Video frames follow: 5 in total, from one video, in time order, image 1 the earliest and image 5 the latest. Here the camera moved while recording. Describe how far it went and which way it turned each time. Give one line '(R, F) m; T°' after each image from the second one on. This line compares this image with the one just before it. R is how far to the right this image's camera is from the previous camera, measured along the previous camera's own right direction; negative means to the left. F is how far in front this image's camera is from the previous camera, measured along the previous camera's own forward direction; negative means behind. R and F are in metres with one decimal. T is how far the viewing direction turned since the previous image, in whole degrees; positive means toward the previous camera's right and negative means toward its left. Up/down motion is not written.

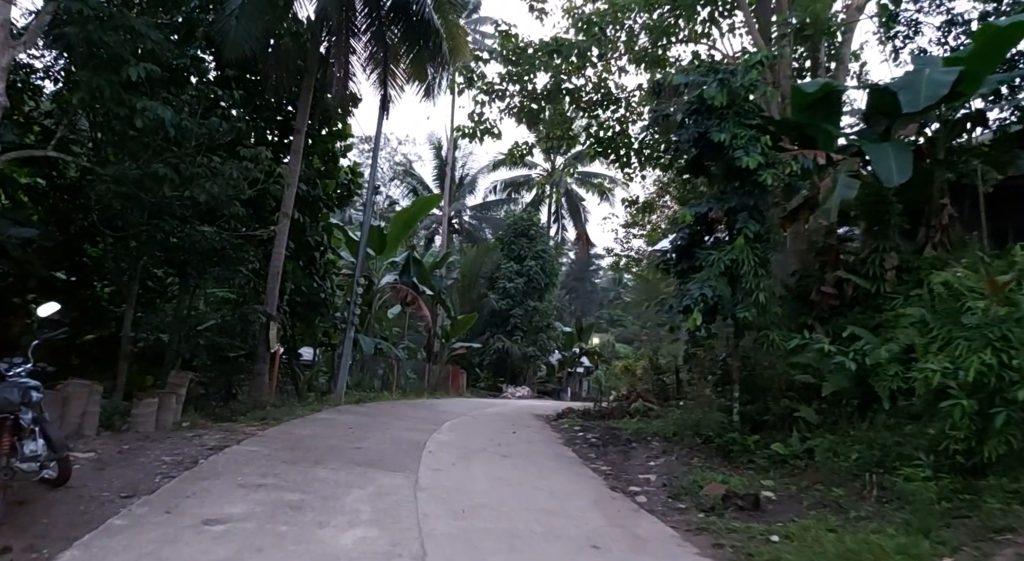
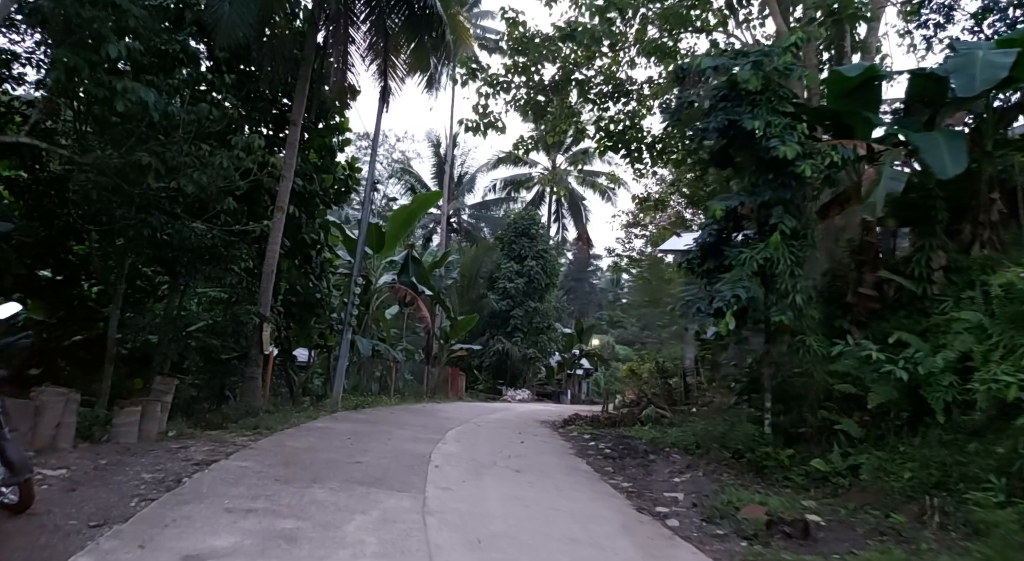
(-0.2, +0.5) m; 0°
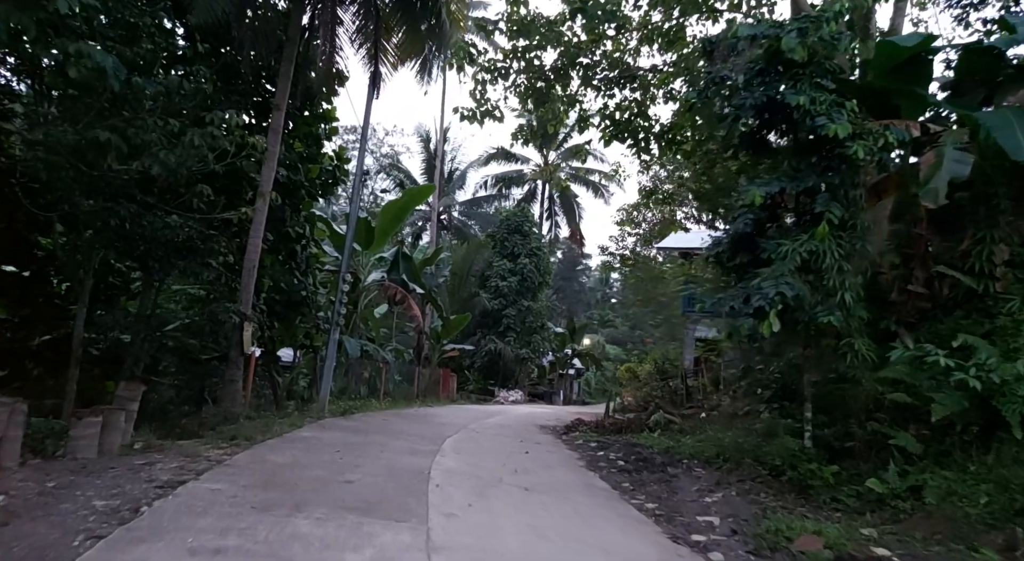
(-0.2, +0.7) m; +1°
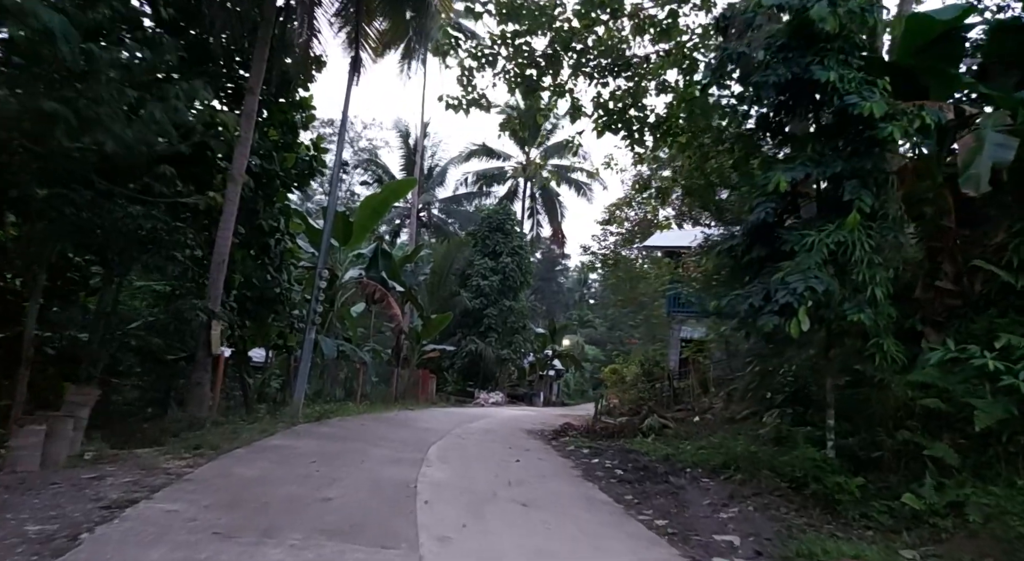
(-0.2, +0.6) m; +2°
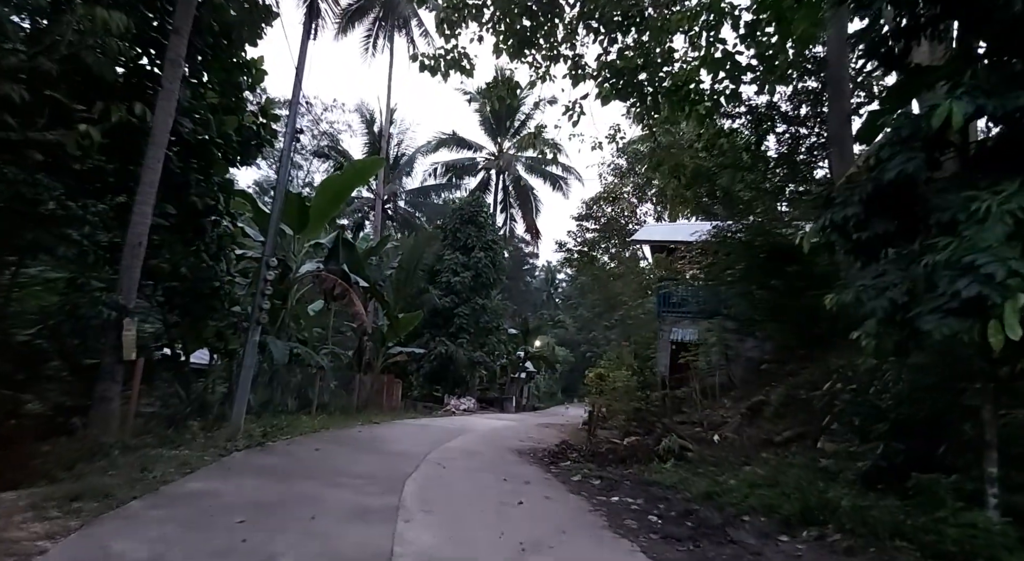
(-0.3, +1.8) m; +3°
